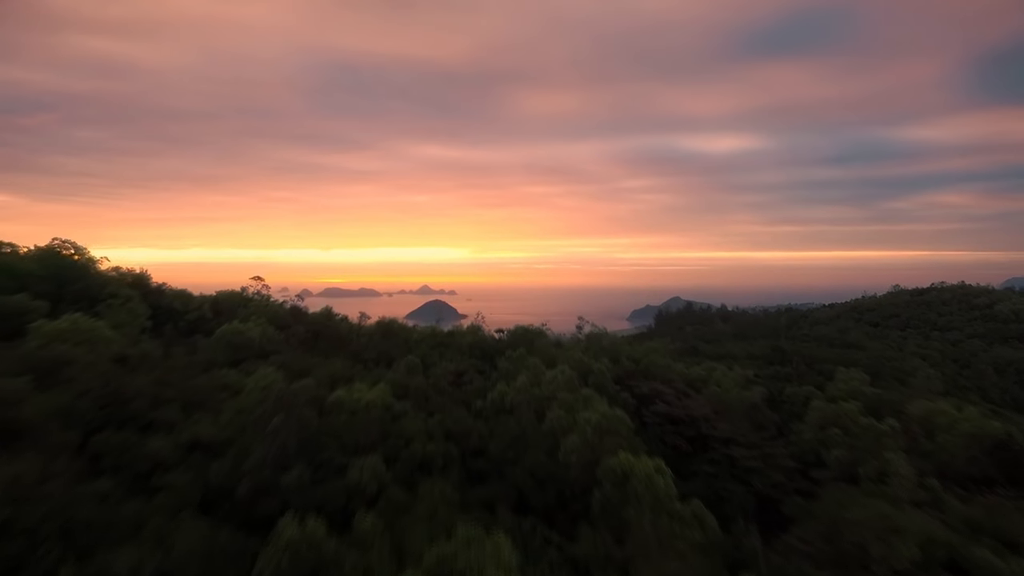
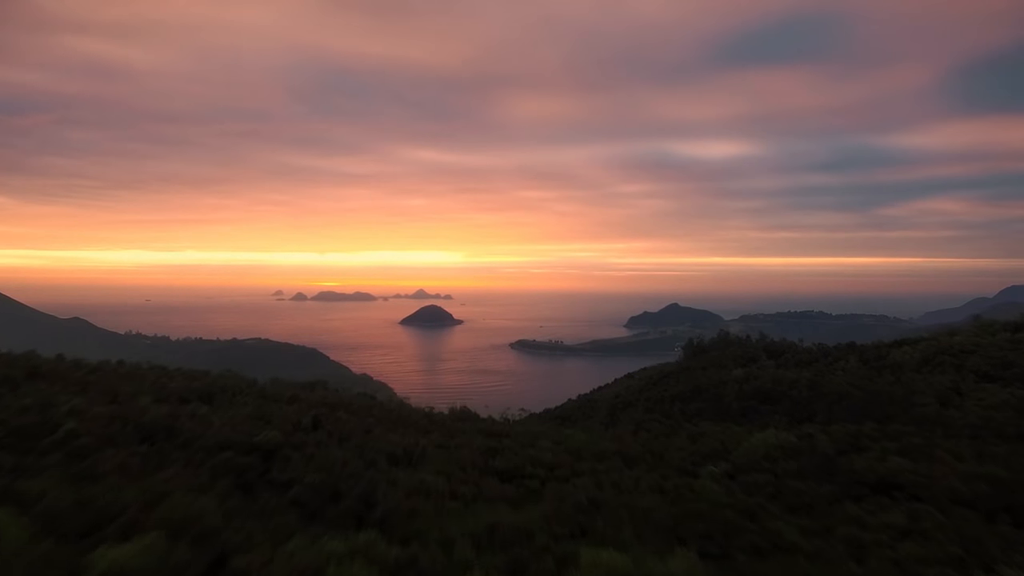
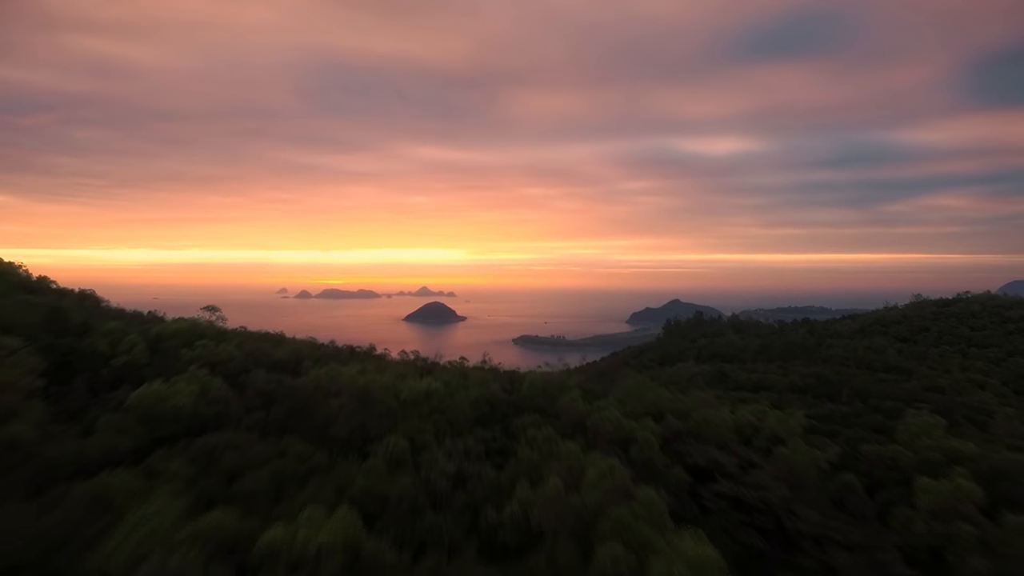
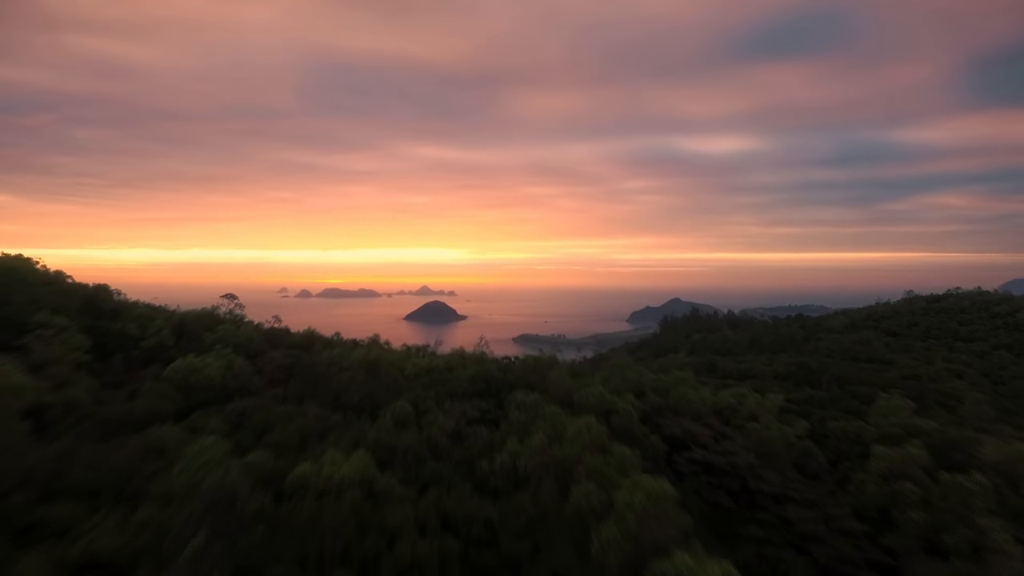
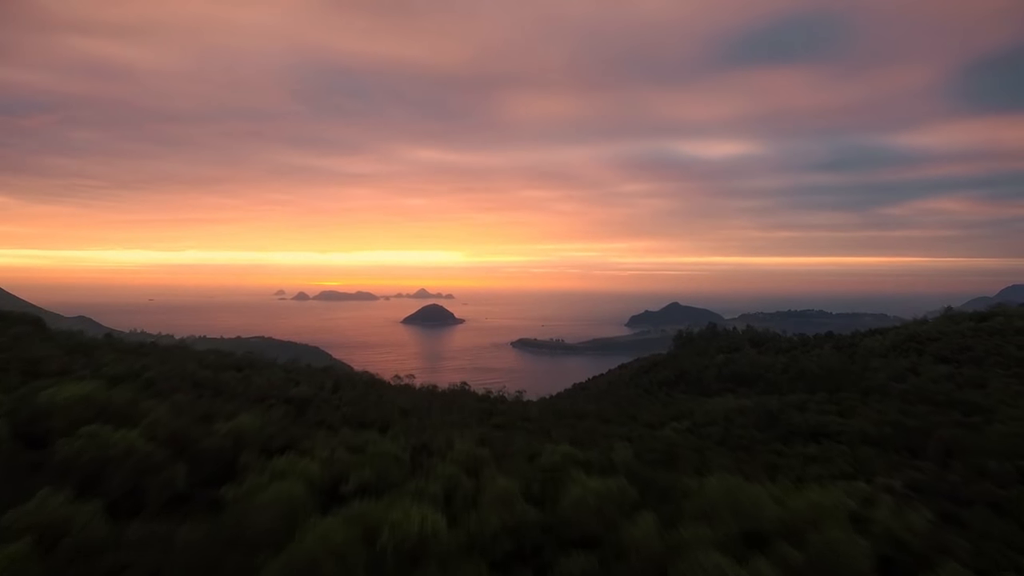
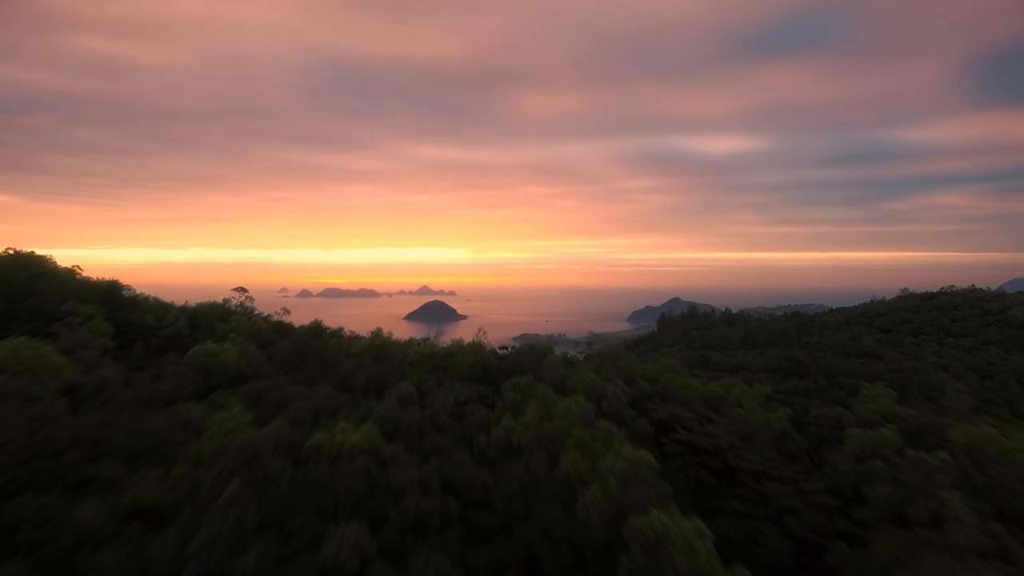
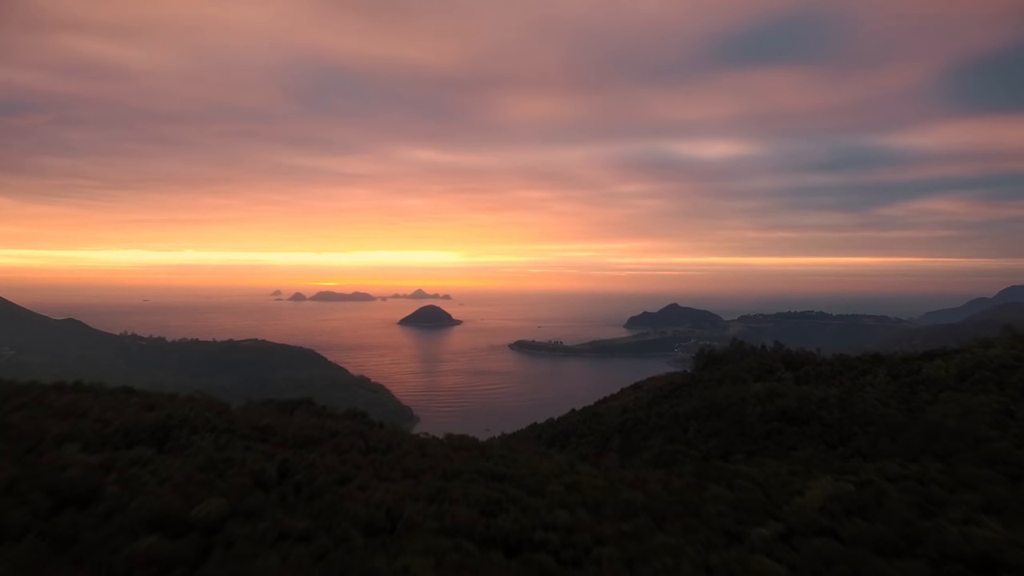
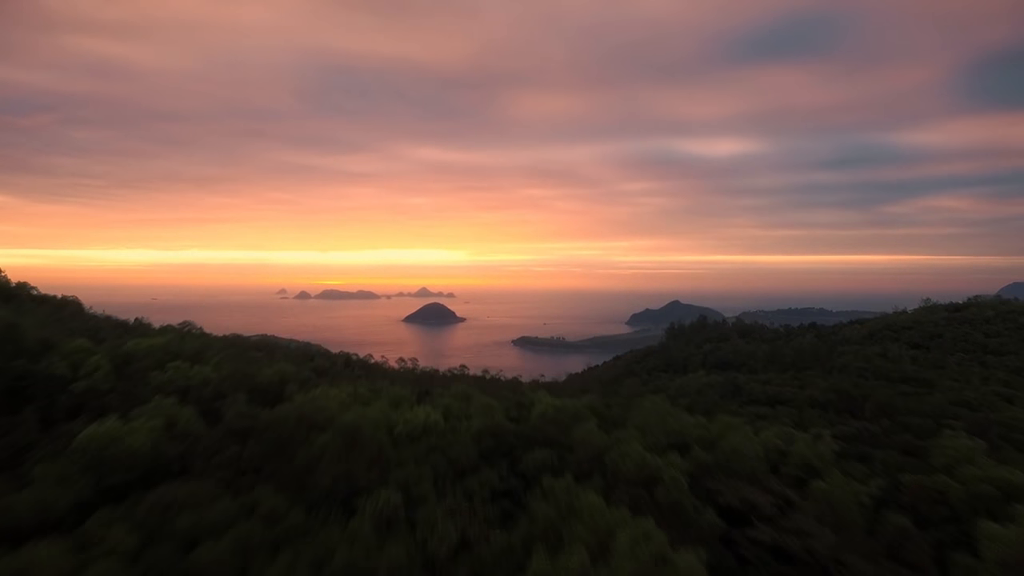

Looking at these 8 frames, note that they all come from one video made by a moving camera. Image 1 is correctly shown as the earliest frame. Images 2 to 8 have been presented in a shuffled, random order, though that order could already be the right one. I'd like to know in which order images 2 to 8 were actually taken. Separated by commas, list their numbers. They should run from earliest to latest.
6, 4, 3, 8, 5, 2, 7
